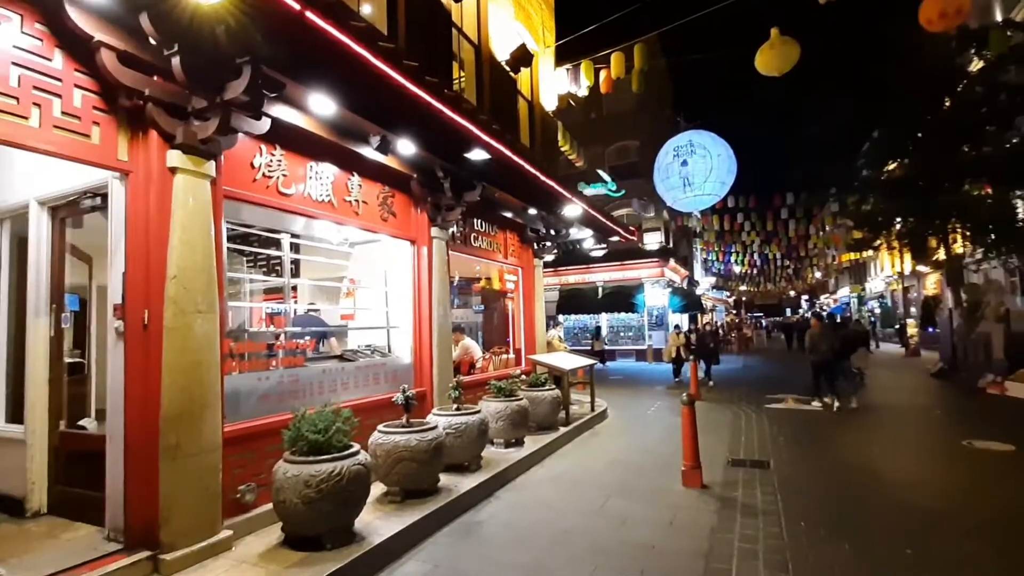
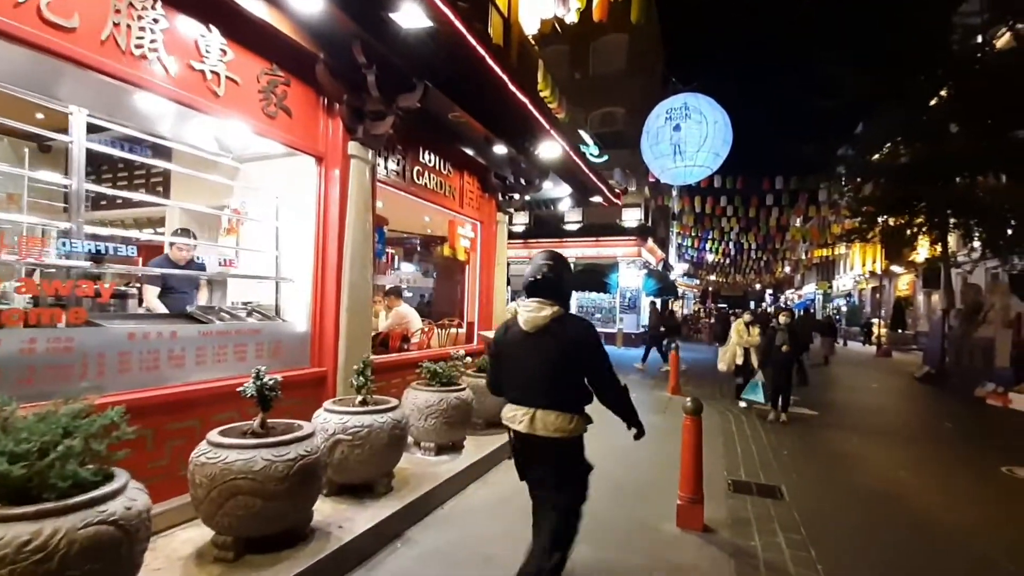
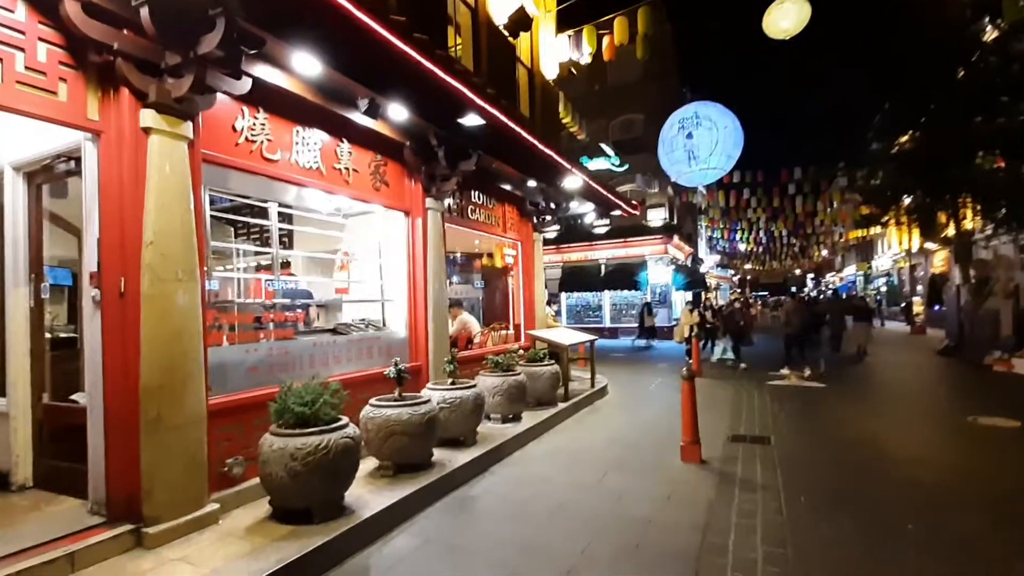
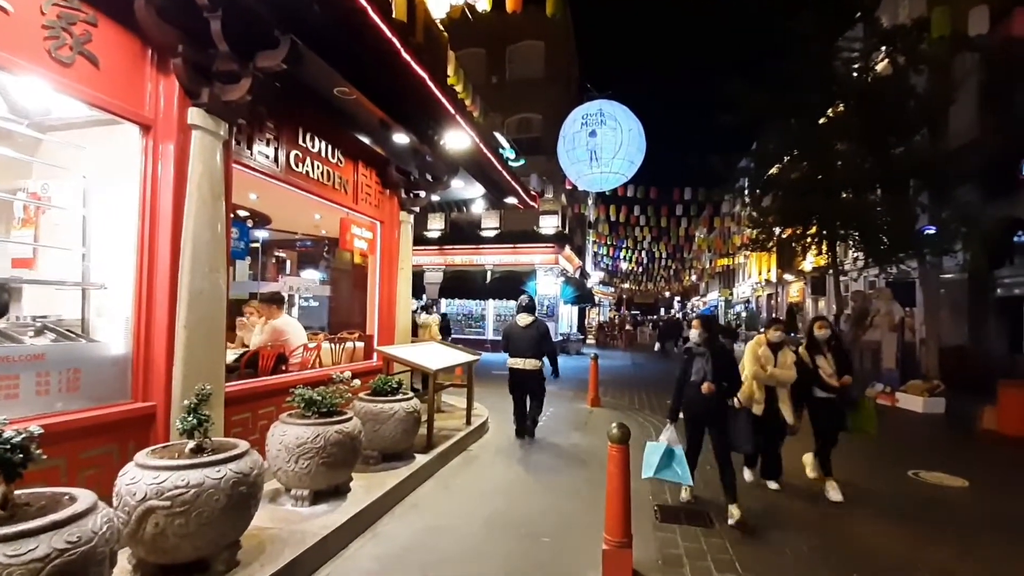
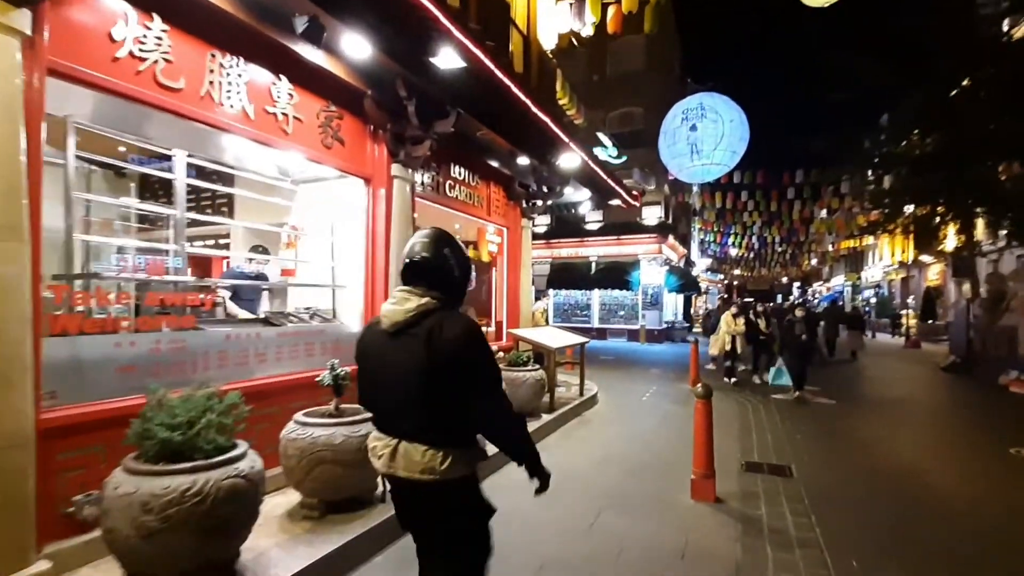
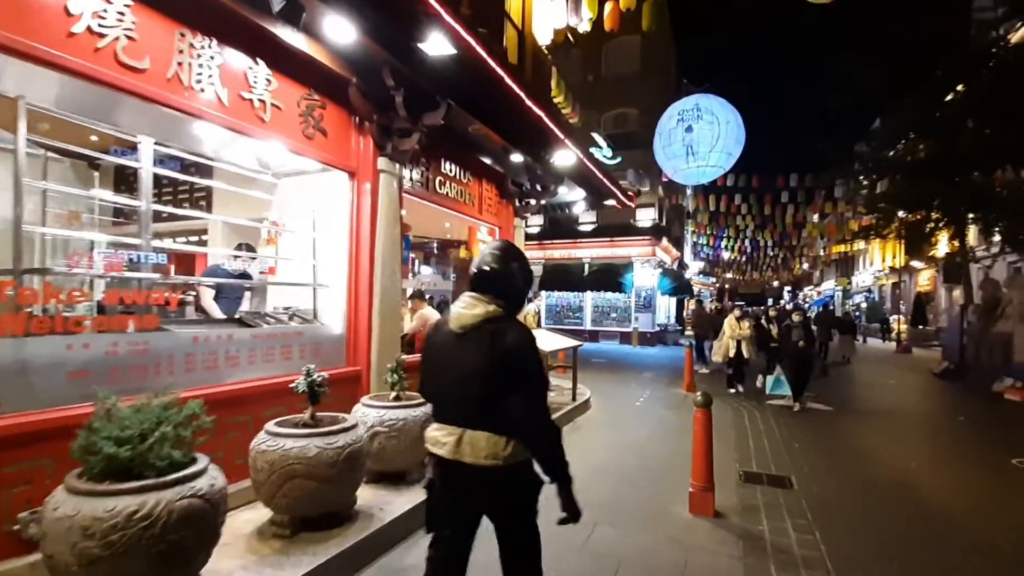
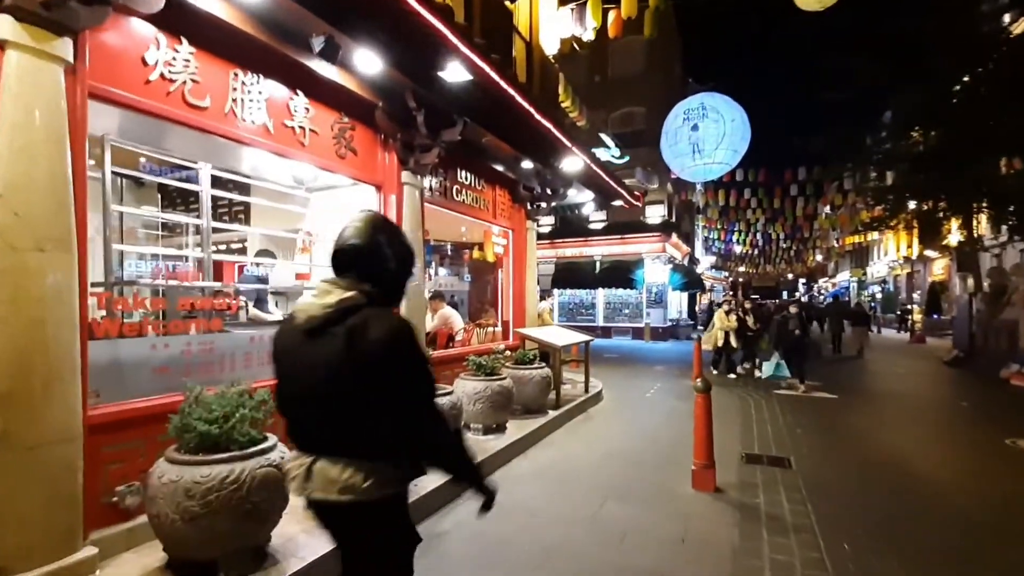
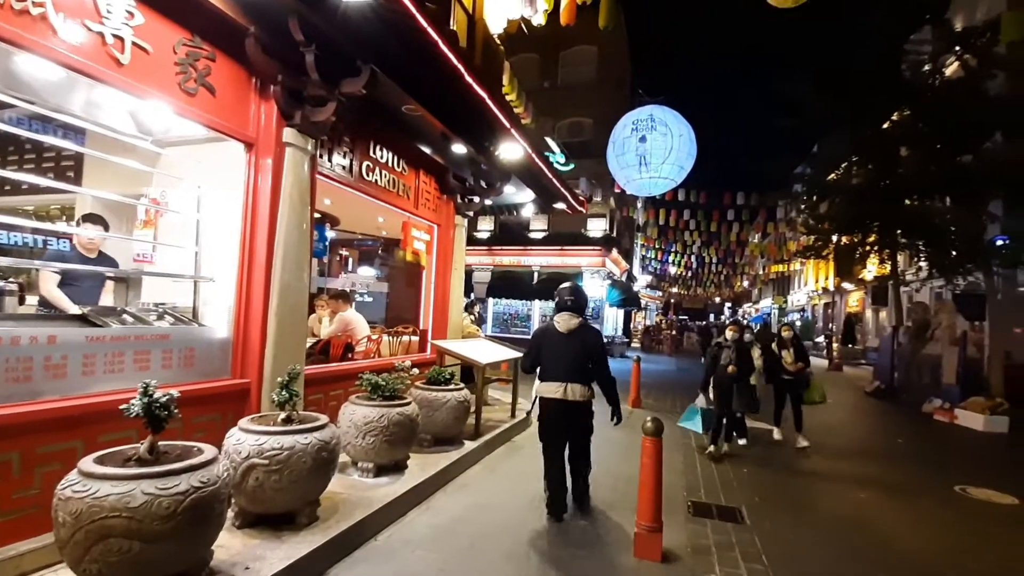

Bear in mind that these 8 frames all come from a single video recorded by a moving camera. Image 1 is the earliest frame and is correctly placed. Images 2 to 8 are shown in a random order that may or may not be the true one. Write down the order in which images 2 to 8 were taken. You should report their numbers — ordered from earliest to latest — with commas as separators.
3, 7, 5, 6, 2, 8, 4
